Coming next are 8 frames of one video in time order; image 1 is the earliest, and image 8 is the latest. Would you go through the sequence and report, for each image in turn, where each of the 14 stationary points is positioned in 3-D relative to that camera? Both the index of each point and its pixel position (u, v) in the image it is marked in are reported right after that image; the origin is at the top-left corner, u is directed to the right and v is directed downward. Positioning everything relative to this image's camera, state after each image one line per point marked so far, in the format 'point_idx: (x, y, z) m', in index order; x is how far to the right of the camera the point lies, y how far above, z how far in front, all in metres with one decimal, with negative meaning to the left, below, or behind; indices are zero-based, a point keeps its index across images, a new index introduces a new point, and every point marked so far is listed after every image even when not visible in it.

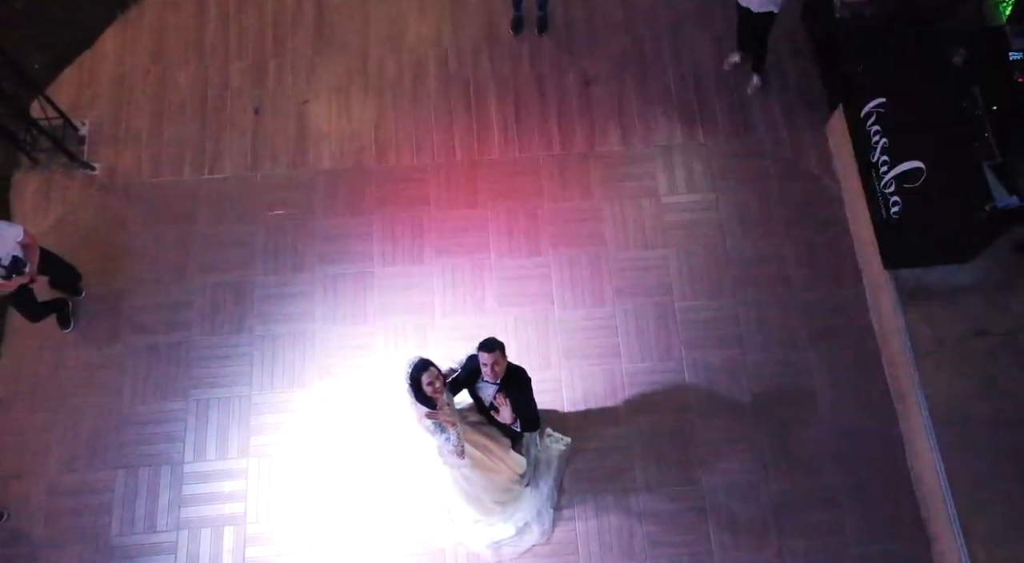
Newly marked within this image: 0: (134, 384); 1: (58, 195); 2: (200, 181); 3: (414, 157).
0: (-2.4, -0.6, +4.3) m
1: (-3.1, +0.6, +4.6) m
2: (-2.2, +0.7, +4.7) m
3: (-0.7, +0.9, +4.8) m
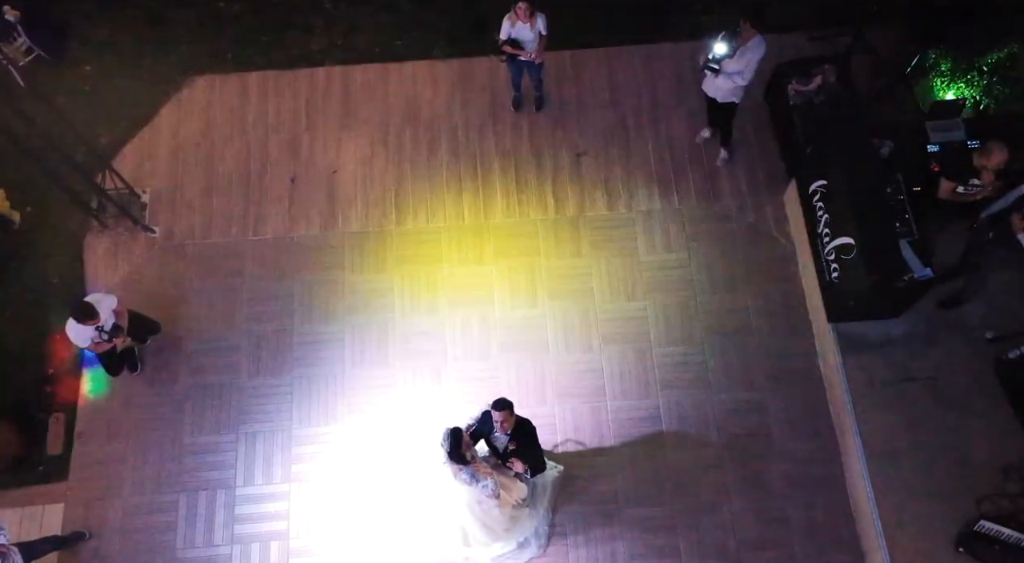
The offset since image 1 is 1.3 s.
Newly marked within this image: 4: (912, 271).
0: (-2.4, -1.0, +5.0) m
1: (-3.1, +0.2, +5.4) m
2: (-2.1, +0.3, +5.5) m
3: (-0.7, +0.5, +5.6) m
4: (+2.7, +0.1, +4.6) m
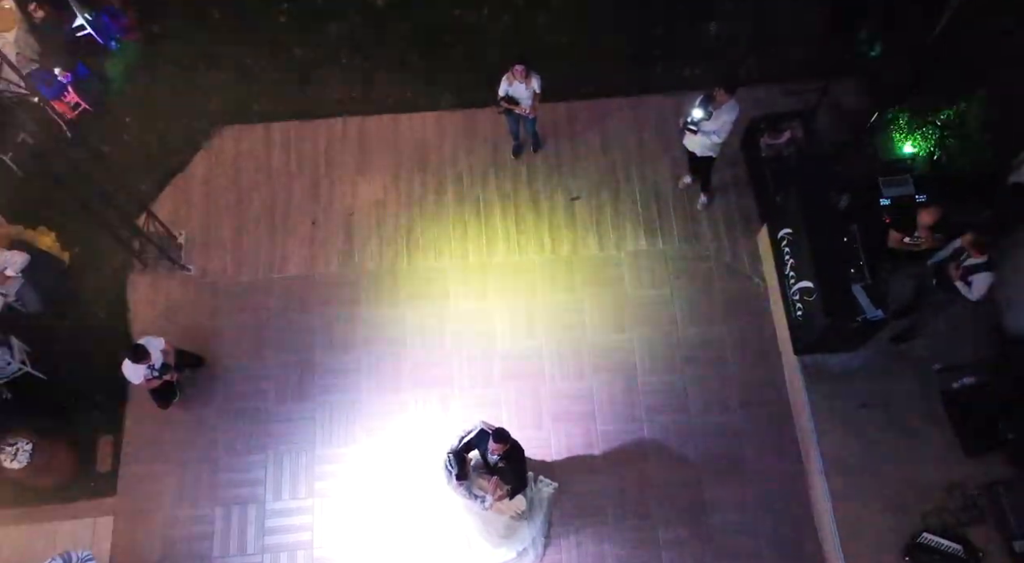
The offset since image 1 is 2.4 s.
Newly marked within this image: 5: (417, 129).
0: (-2.4, -1.3, +5.6) m
1: (-3.1, -0.1, +6.0) m
2: (-2.1, 0.0, +6.0) m
3: (-0.7, +0.2, +6.2) m
4: (+2.7, -0.2, +5.2) m
5: (-0.9, +1.5, +6.5) m
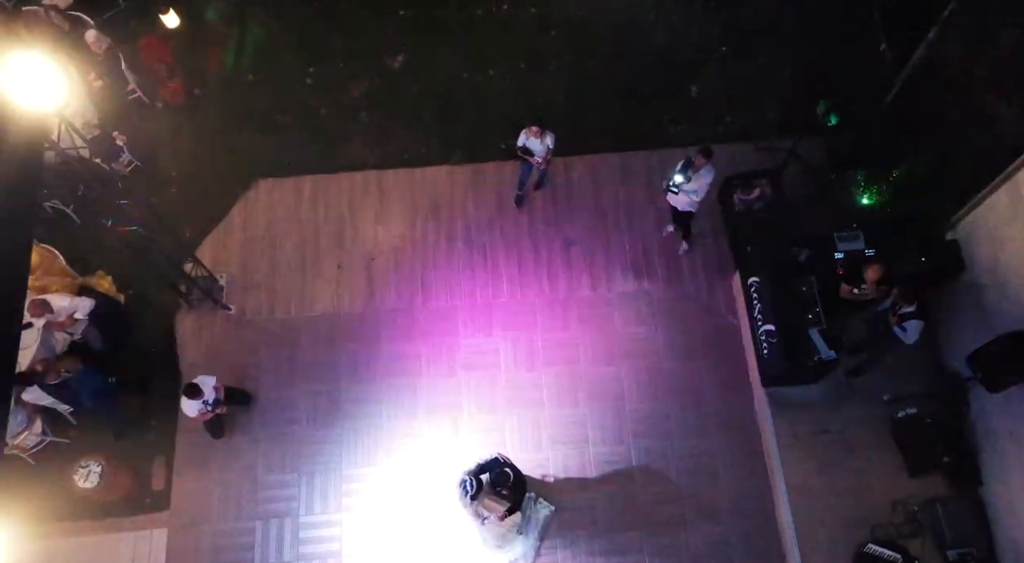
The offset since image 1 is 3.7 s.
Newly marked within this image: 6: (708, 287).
0: (-2.3, -1.7, +6.4) m
1: (-3.1, -0.5, +6.8) m
2: (-2.1, -0.4, +6.8) m
3: (-0.7, -0.2, +7.0) m
4: (+2.7, -0.6, +6.0) m
5: (-0.9, +1.1, +7.3) m
6: (+2.0, 0.0, +7.0) m
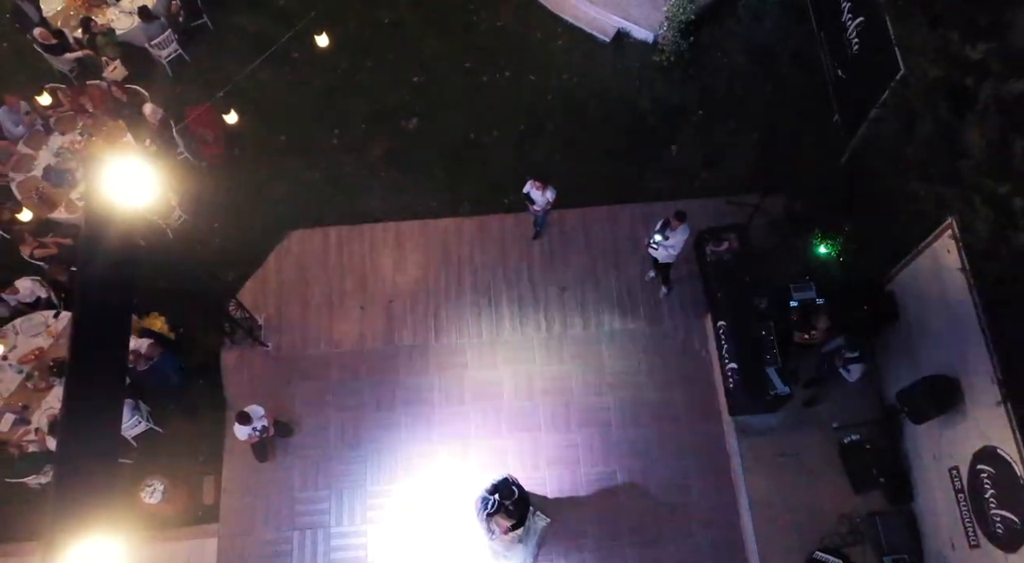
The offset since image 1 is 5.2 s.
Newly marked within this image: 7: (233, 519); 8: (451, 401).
0: (-2.3, -2.2, +7.4) m
1: (-3.0, -0.9, +7.8) m
2: (-2.1, -0.8, +7.9) m
3: (-0.6, -0.6, +8.0) m
4: (+2.7, -1.1, +7.0) m
5: (-0.9, +0.6, +8.4) m
6: (+2.0, -0.5, +8.0) m
7: (-3.0, -2.5, +7.2) m
8: (-0.7, -1.4, +7.7) m
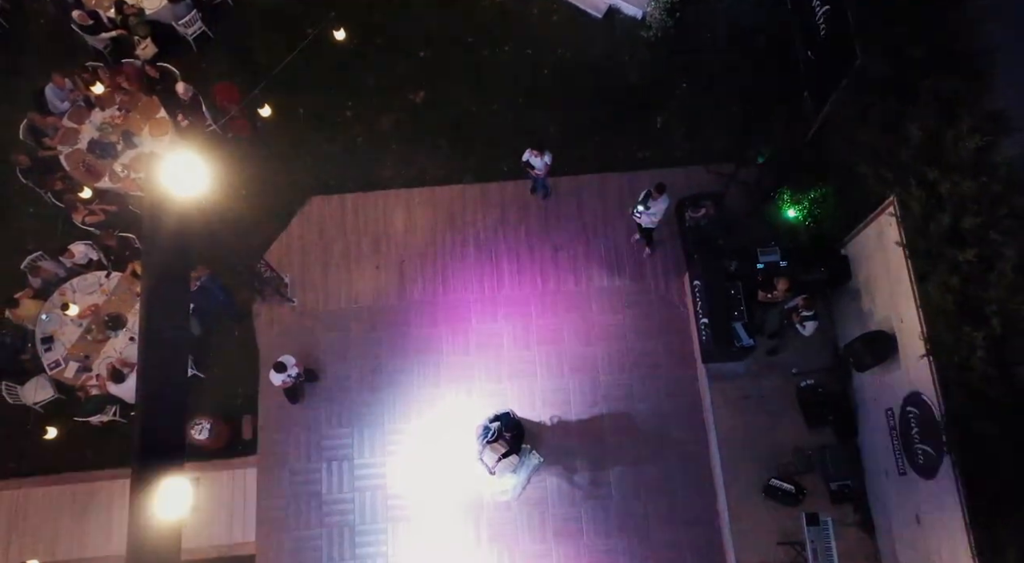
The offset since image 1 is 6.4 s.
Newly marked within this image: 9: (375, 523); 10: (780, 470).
0: (-2.3, -1.7, +8.5) m
1: (-3.0, -0.5, +8.7) m
2: (-2.1, -0.3, +8.8) m
3: (-0.7, -0.1, +8.9) m
4: (+2.7, -0.7, +8.0) m
5: (-0.9, +1.2, +9.2) m
6: (+2.0, 0.0, +9.0) m
7: (-3.0, -2.1, +8.3) m
8: (-0.7, -0.9, +8.7) m
9: (-1.6, -2.9, +8.1) m
10: (+3.2, -2.3, +8.1) m
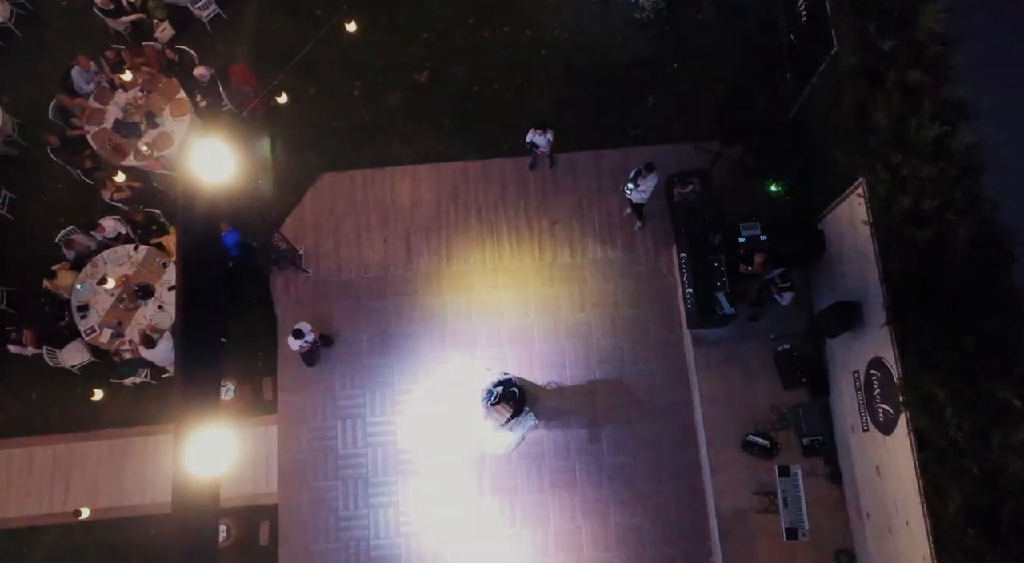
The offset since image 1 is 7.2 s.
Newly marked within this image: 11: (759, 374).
0: (-2.3, -1.3, +9.2) m
1: (-3.1, -0.1, +9.4) m
2: (-2.1, 0.0, +9.5) m
3: (-0.7, +0.3, +9.6) m
4: (+2.7, -0.3, +8.7) m
5: (-0.9, +1.6, +9.8) m
6: (+2.0, +0.4, +9.6) m
7: (-3.0, -1.7, +9.0) m
8: (-0.7, -0.5, +9.4) m
9: (-1.6, -2.6, +8.9) m
10: (+3.2, -1.9, +8.9) m
11: (+3.3, -1.2, +9.0) m
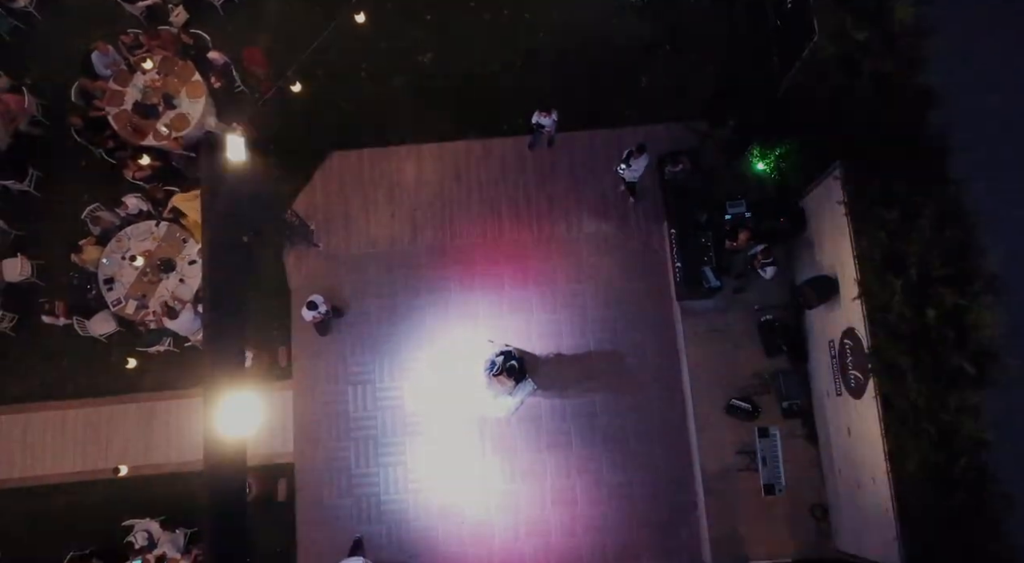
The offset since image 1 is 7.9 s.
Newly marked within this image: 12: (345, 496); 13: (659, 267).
0: (-2.3, -1.0, +9.8) m
1: (-3.1, +0.3, +9.9) m
2: (-2.1, +0.4, +10.0) m
3: (-0.7, +0.6, +10.1) m
4: (+2.7, 0.0, +9.2) m
5: (-0.9, +2.0, +10.3) m
6: (+2.0, +0.8, +10.1) m
7: (-3.0, -1.4, +9.7) m
8: (-0.7, -0.1, +9.9) m
9: (-1.7, -2.2, +9.6) m
10: (+3.2, -1.6, +9.5) m
11: (+3.3, -0.9, +9.6) m
12: (-2.3, -3.0, +9.5) m
13: (+2.2, +0.2, +10.0) m
